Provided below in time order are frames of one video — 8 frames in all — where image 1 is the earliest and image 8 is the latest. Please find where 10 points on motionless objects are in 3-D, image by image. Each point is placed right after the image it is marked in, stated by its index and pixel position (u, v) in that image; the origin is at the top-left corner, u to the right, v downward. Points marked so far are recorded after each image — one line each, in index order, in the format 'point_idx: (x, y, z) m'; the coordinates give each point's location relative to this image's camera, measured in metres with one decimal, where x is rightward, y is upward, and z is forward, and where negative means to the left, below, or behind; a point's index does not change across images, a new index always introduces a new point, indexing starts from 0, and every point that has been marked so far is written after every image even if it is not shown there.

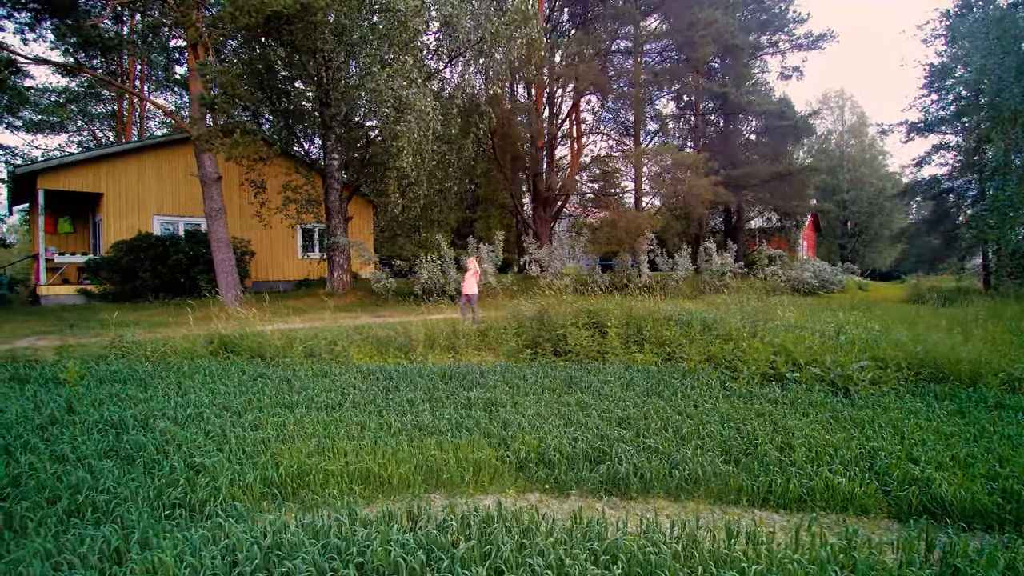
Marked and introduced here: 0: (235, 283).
0: (-9.1, +0.1, +11.4) m
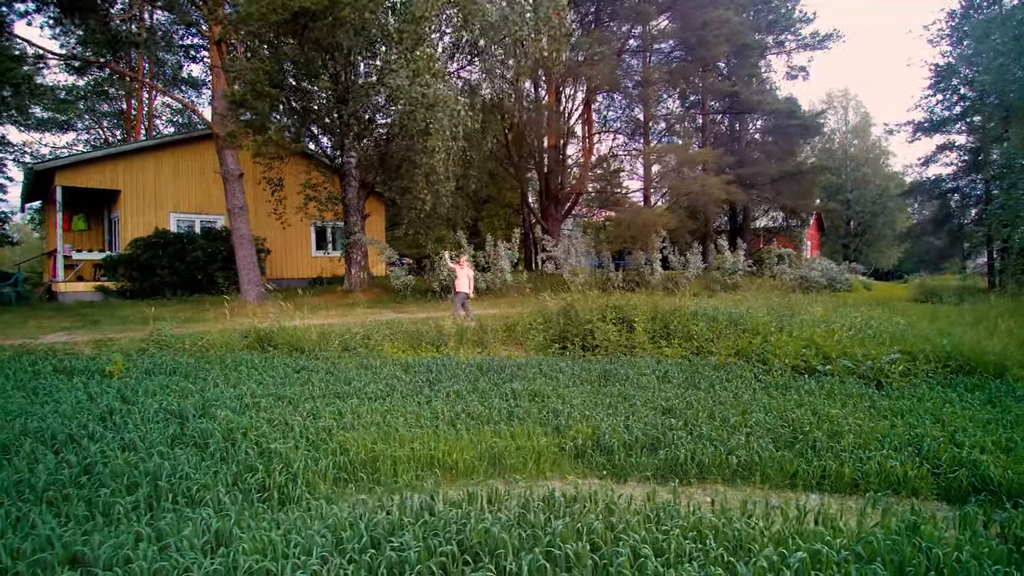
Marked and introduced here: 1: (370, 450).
0: (-8.5, +0.3, +11.4) m
1: (-1.6, -1.8, +3.8) m
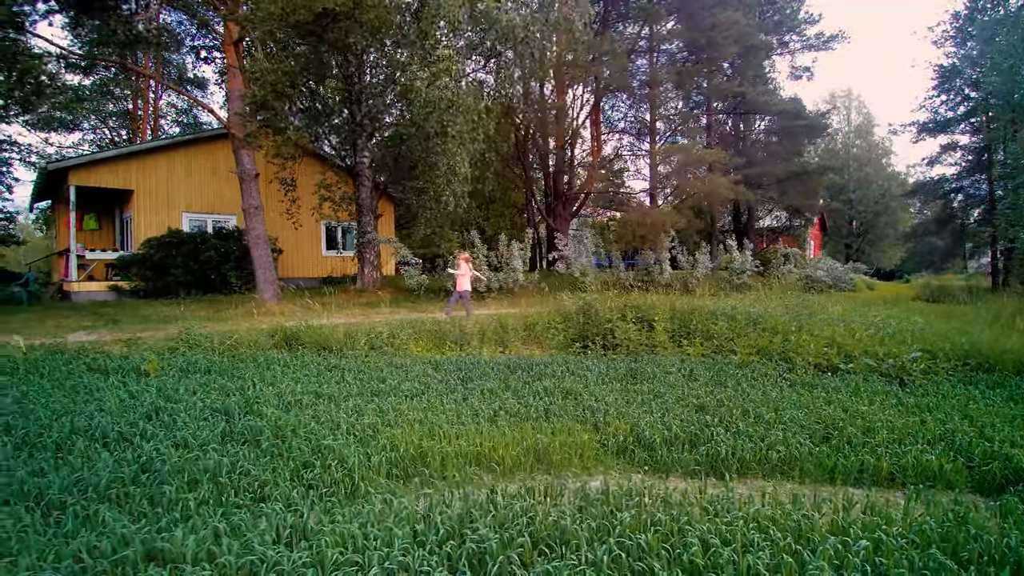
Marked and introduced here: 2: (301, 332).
0: (-8.0, +0.3, +11.5) m
1: (-1.0, -1.8, +3.8) m
2: (-4.4, -0.9, +7.2) m
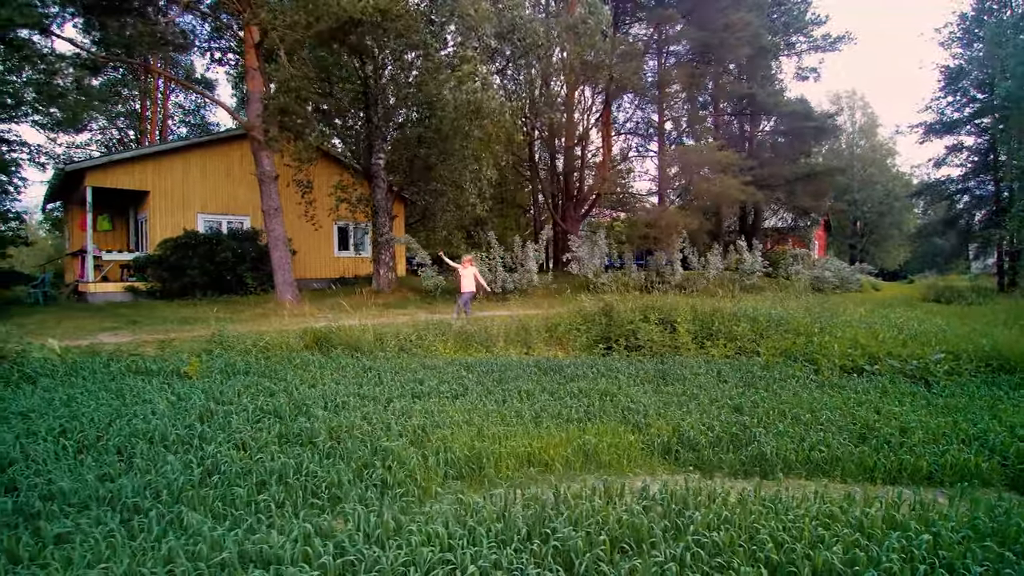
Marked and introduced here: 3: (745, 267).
0: (-7.4, +0.2, +11.5) m
1: (-0.5, -1.8, +3.9) m
2: (-3.8, -1.0, +7.2) m
3: (+11.4, +1.0, +16.9) m
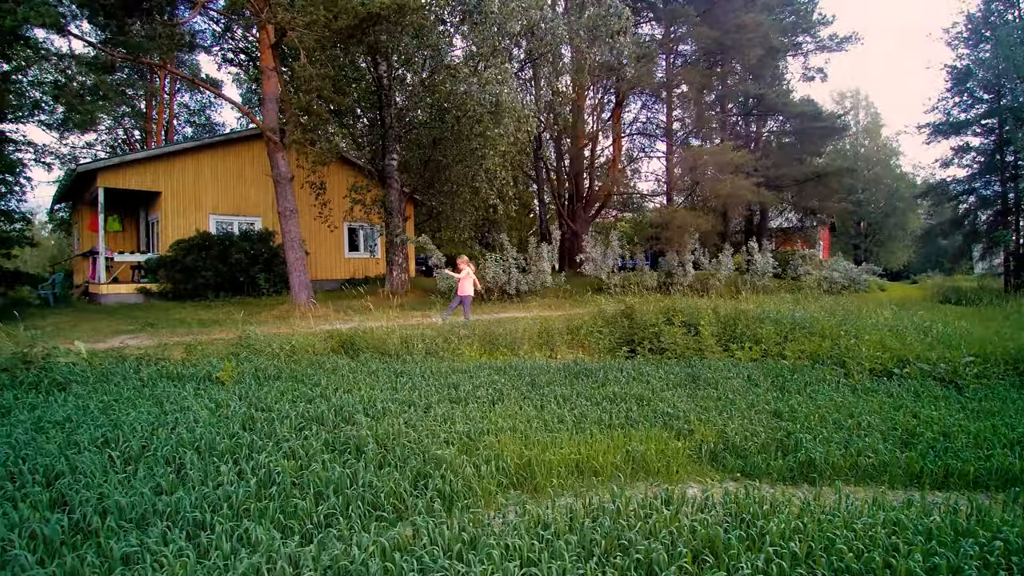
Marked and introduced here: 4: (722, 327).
0: (-6.9, +0.2, +11.5) m
1: (+0.1, -1.9, +3.8) m
2: (-3.2, -1.0, +7.2) m
3: (+11.9, +1.0, +16.8) m
4: (+5.2, -1.0, +8.6) m
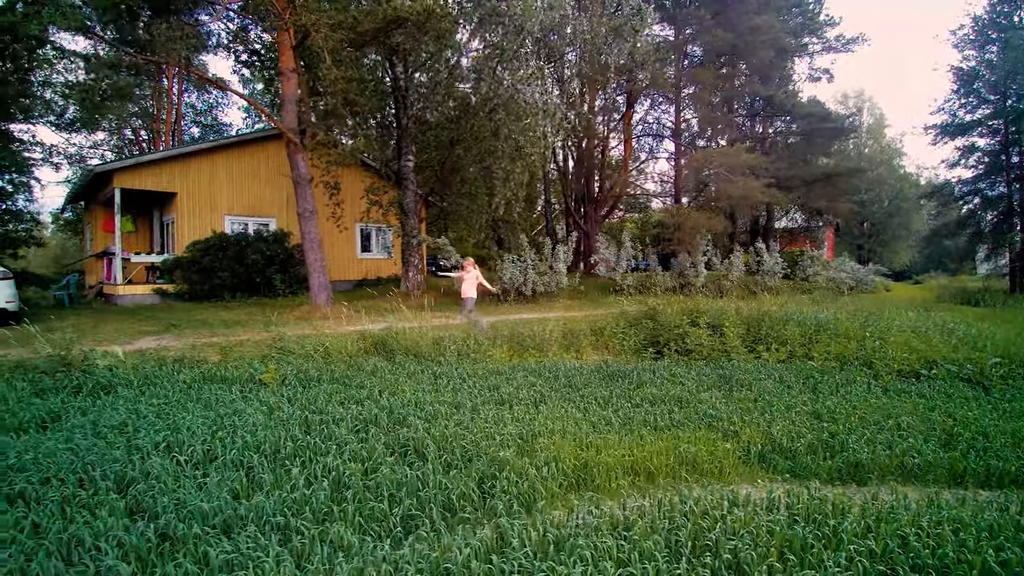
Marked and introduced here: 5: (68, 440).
0: (-6.2, +0.1, +11.5) m
1: (+0.7, -1.9, +3.9) m
2: (-2.6, -1.1, +7.2) m
3: (+12.5, +0.9, +16.9) m
4: (+5.8, -1.0, +8.6) m
5: (-5.1, -1.7, +3.9) m
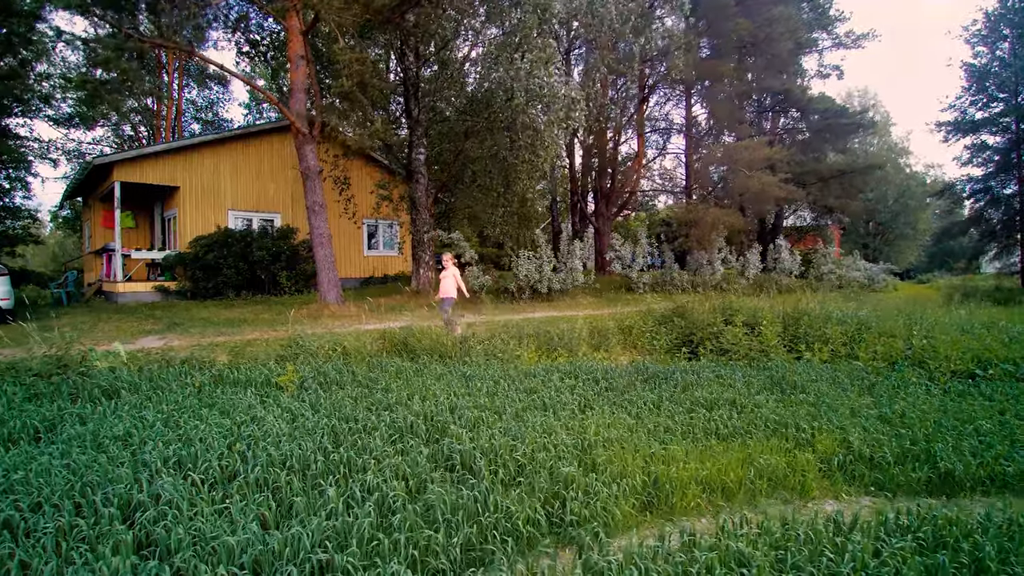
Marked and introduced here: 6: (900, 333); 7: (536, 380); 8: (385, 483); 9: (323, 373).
0: (-5.7, +0.2, +11.0) m
1: (+1.3, -1.8, +3.4) m
2: (-2.0, -1.0, +6.8) m
3: (+13.1, +1.0, +16.5) m
4: (+6.4, -0.9, +8.2) m
5: (-4.5, -1.6, +3.4) m
6: (+8.9, -1.0, +7.8) m
7: (+0.4, -1.5, +5.5) m
8: (-1.2, -1.7, +3.0) m
9: (-3.0, -1.3, +5.3) m
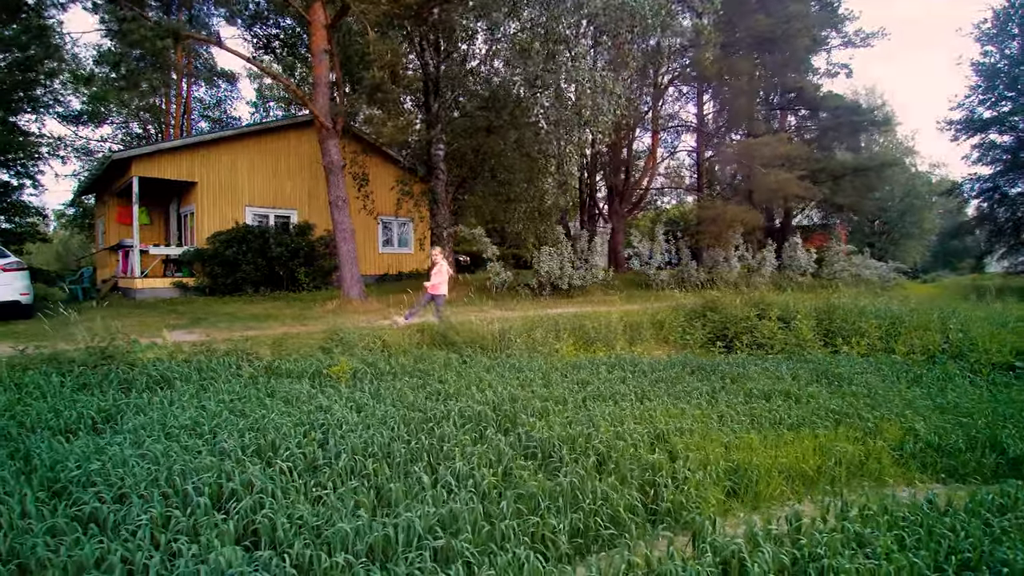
0: (-4.9, +0.4, +11.0) m
1: (+2.1, -1.7, +3.4) m
2: (-1.2, -0.8, +6.7) m
3: (+13.8, +1.1, +16.5) m
4: (+7.2, -0.8, +8.1) m
5: (-3.7, -1.5, +3.4) m
6: (+9.6, -0.9, +7.8) m
7: (+1.1, -1.3, +5.5) m
8: (-0.4, -1.6, +3.0) m
9: (-2.2, -1.1, +5.2) m
